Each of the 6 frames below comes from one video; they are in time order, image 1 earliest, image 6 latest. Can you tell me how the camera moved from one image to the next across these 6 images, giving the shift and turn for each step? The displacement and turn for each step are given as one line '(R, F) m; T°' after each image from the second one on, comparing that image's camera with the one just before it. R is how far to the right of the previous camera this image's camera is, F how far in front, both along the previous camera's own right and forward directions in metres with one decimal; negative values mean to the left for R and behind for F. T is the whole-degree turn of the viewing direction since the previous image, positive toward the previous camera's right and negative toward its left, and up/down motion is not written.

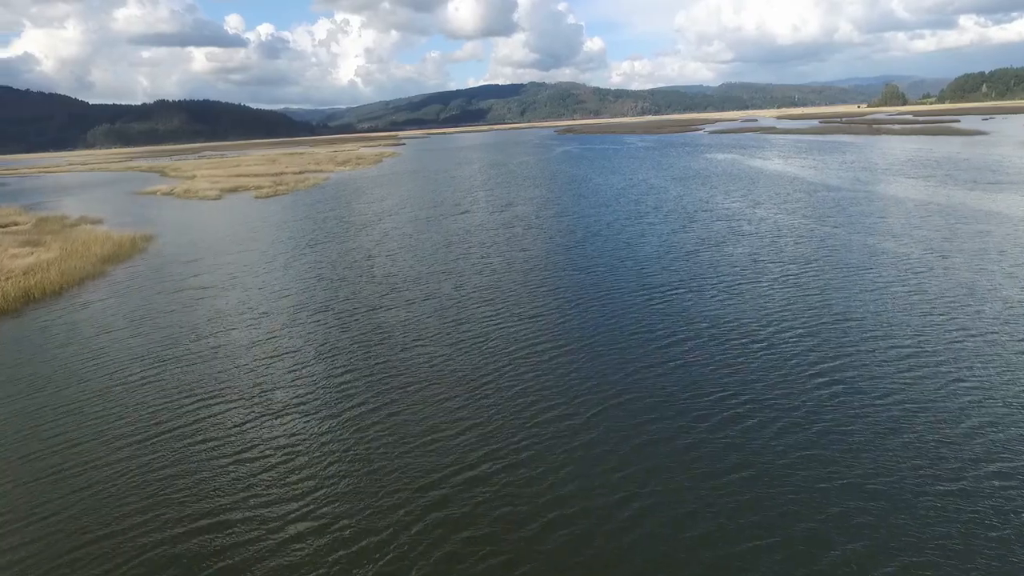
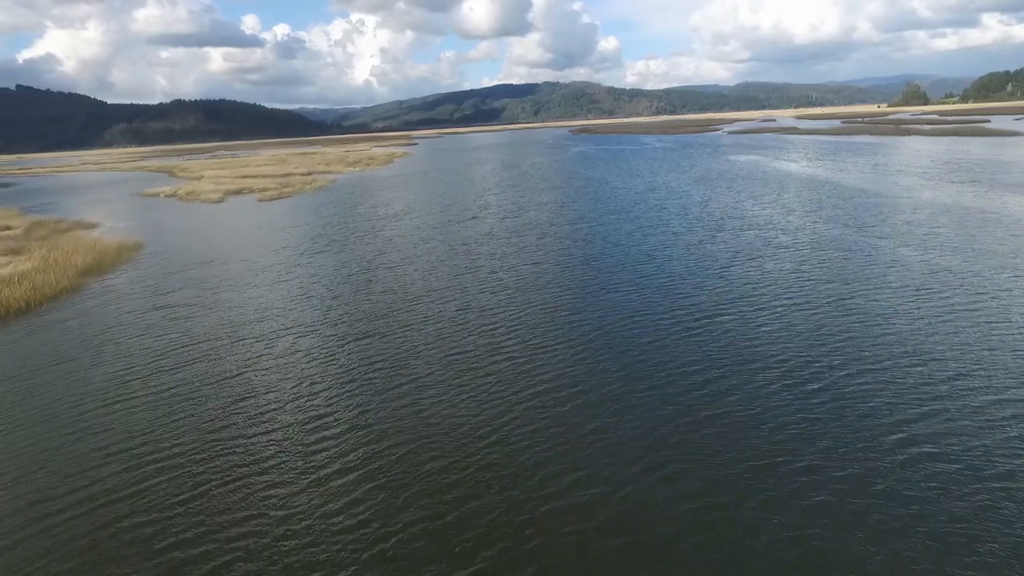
(+0.1, +3.2) m; -1°
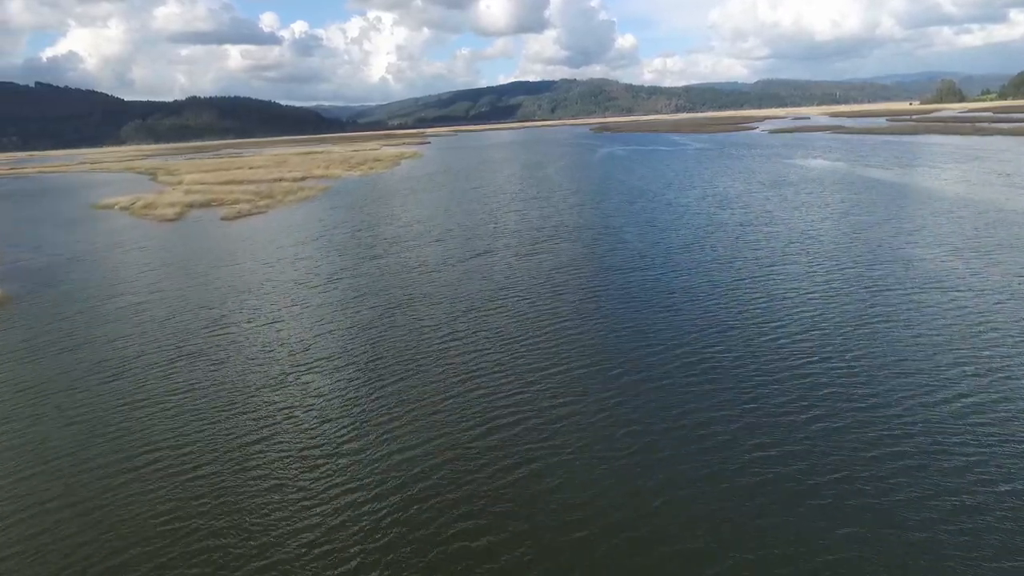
(-0.8, +14.3) m; -1°
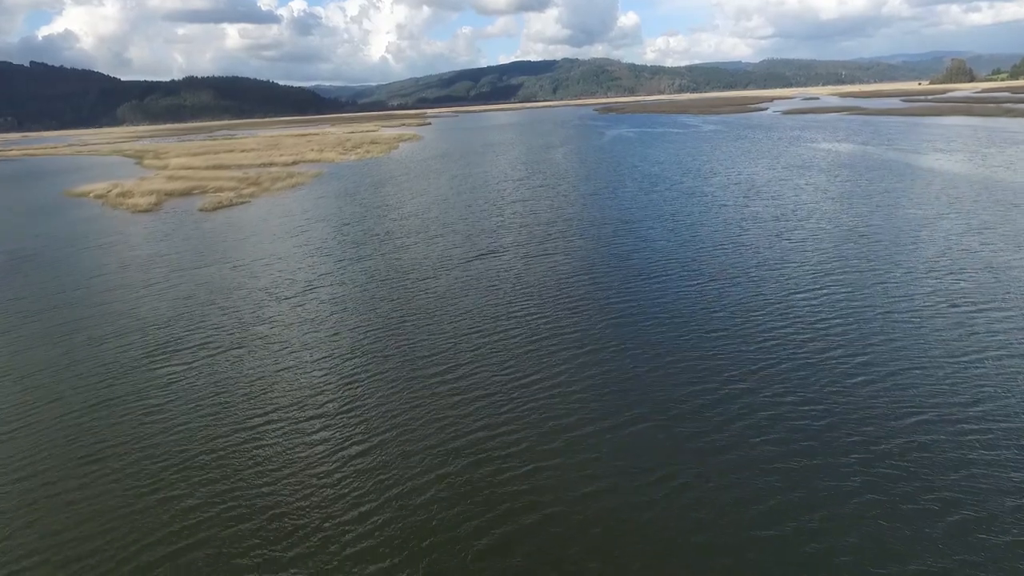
(-0.4, +4.6) m; 0°
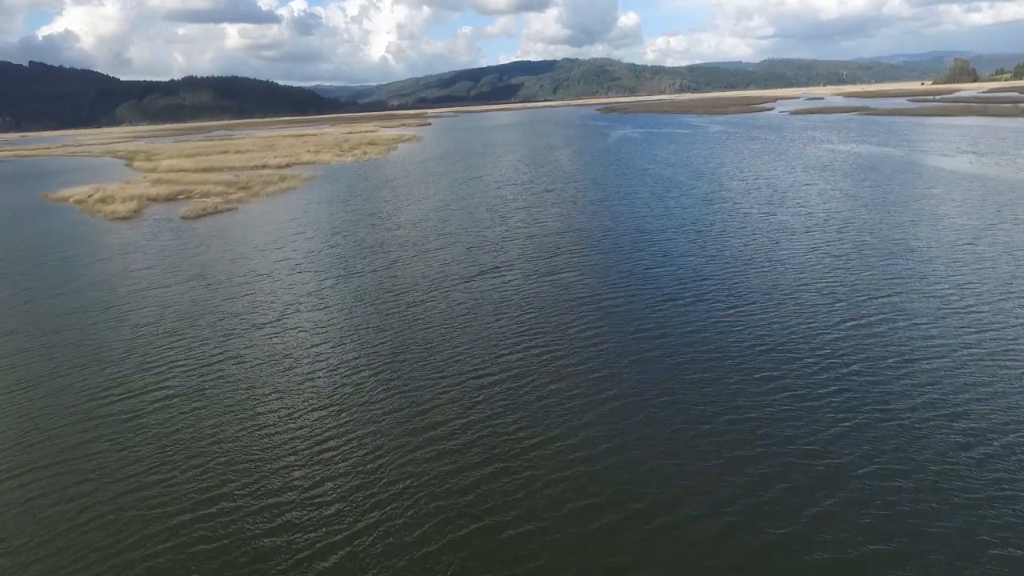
(-0.3, +3.4) m; 0°
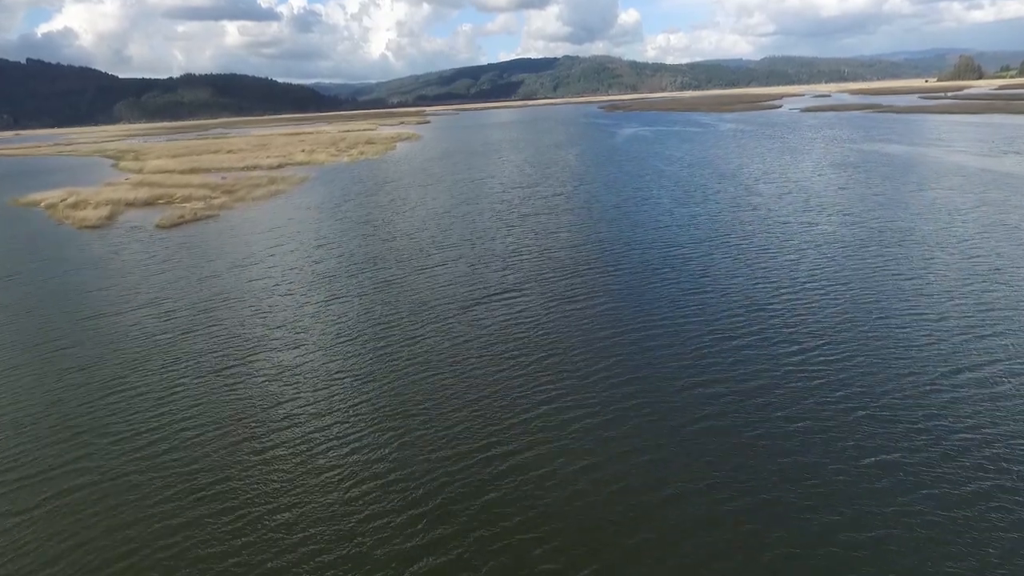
(-0.6, +4.4) m; 0°
